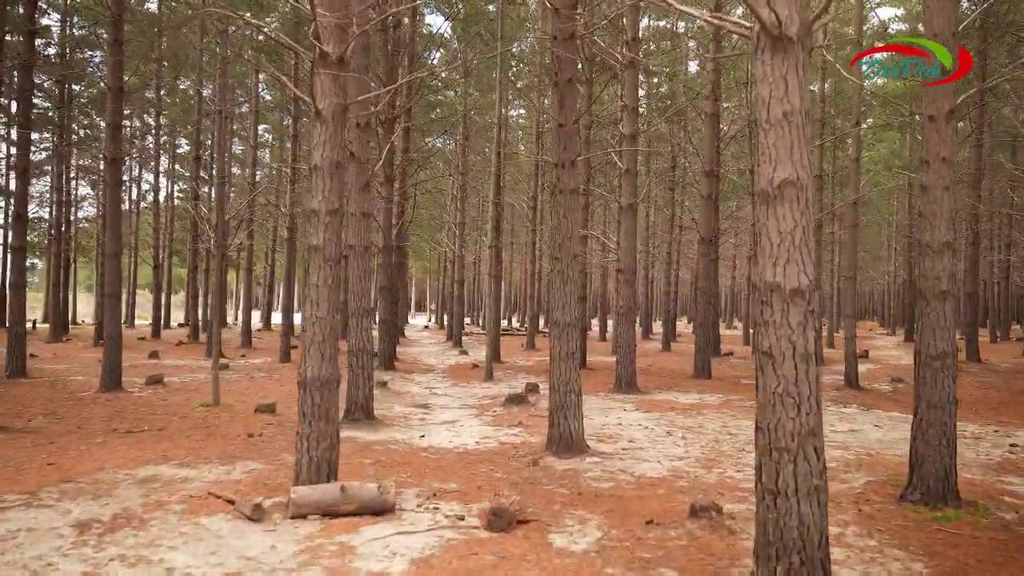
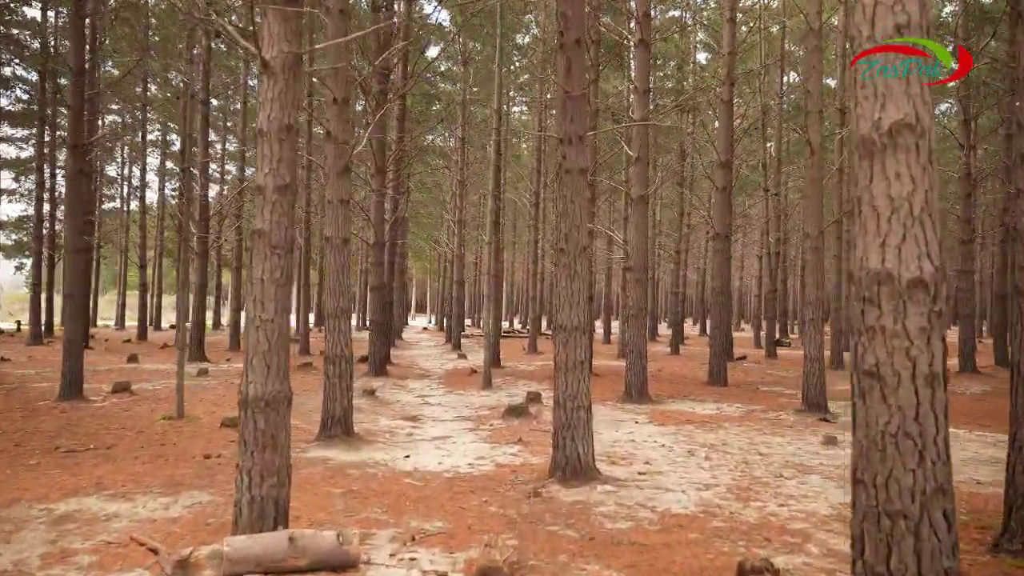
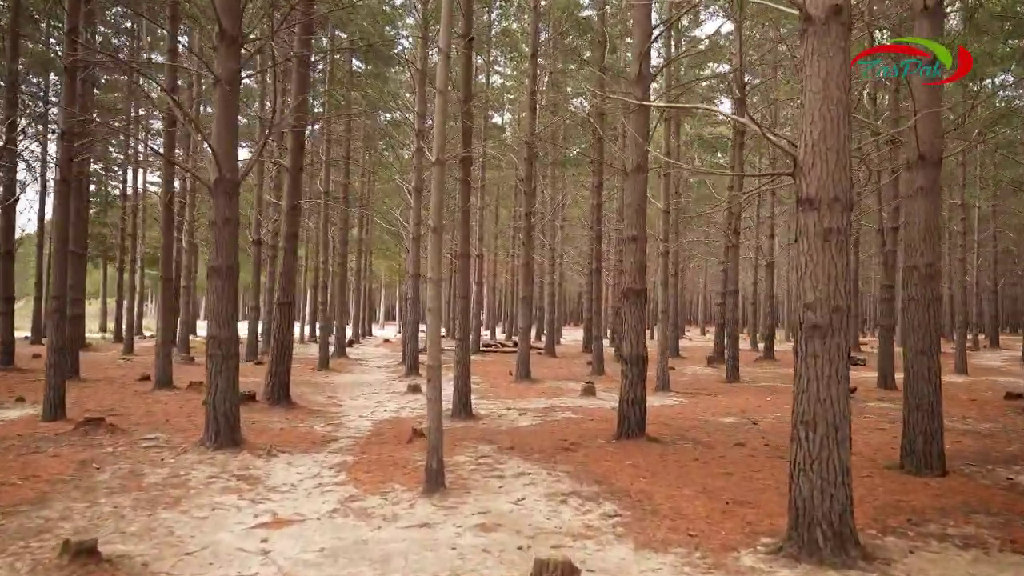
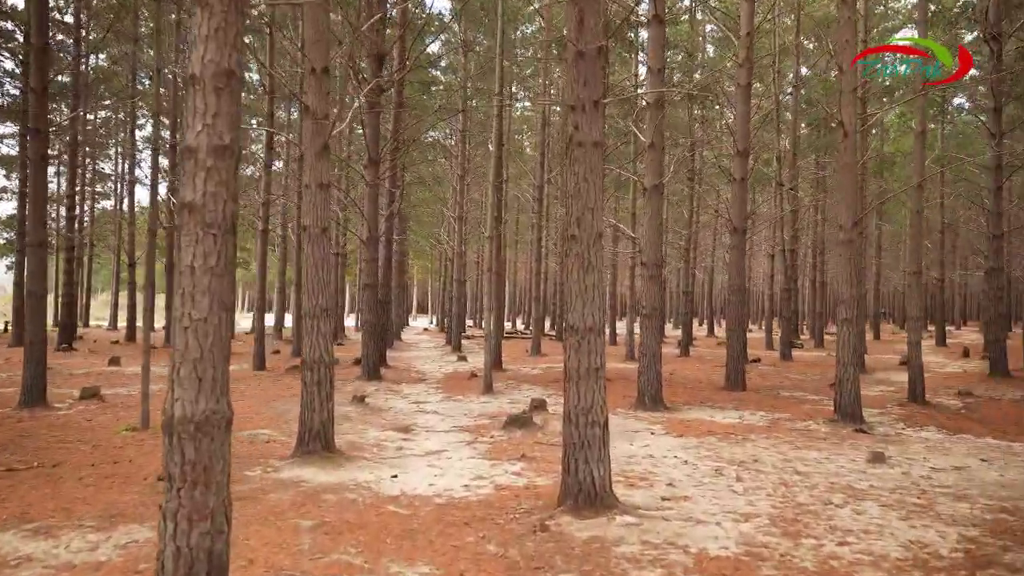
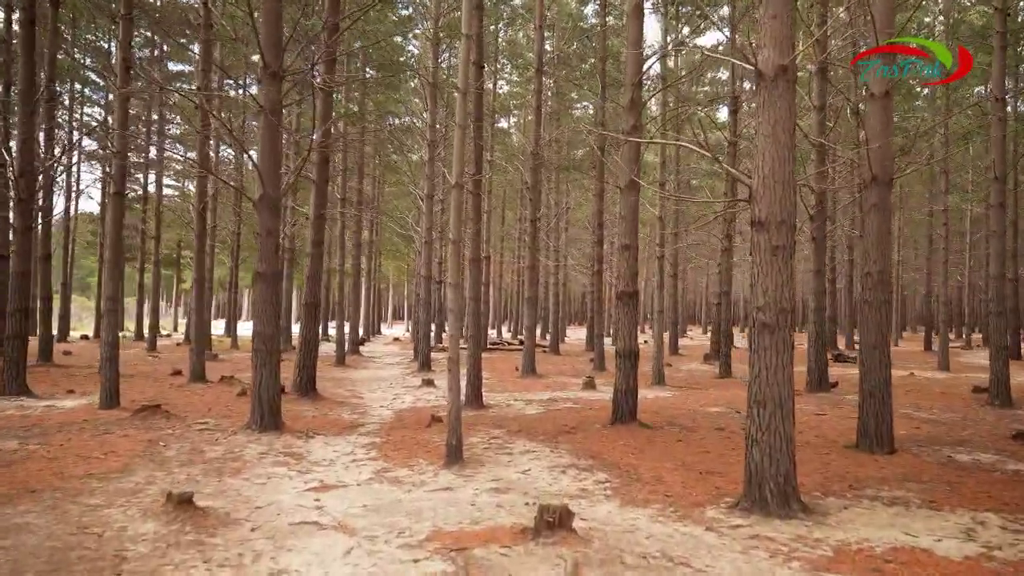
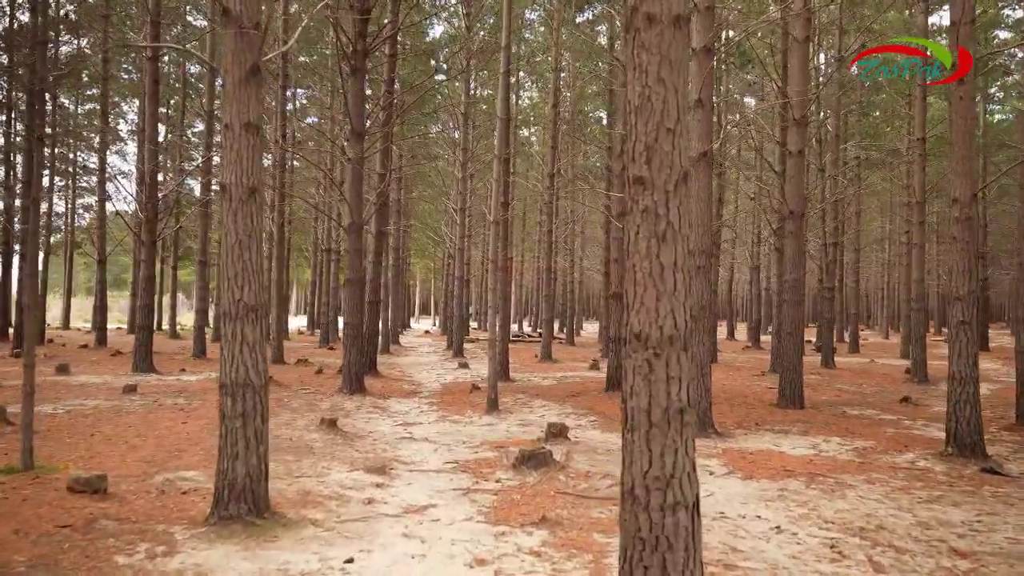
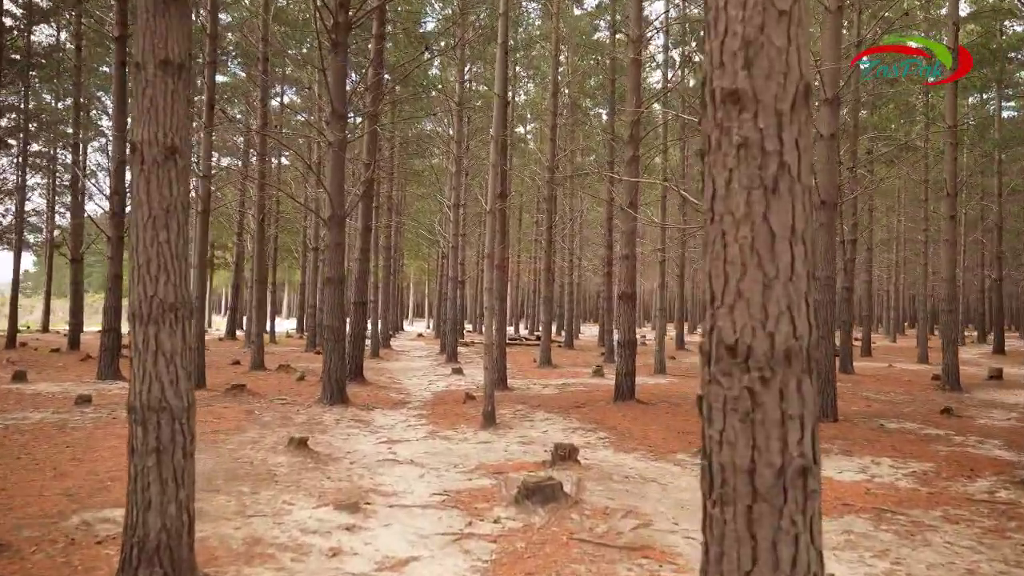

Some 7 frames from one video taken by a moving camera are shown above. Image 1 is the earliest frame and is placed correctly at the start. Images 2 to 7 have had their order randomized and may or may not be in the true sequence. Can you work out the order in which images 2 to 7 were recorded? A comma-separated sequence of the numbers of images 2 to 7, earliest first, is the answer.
2, 4, 6, 7, 5, 3
